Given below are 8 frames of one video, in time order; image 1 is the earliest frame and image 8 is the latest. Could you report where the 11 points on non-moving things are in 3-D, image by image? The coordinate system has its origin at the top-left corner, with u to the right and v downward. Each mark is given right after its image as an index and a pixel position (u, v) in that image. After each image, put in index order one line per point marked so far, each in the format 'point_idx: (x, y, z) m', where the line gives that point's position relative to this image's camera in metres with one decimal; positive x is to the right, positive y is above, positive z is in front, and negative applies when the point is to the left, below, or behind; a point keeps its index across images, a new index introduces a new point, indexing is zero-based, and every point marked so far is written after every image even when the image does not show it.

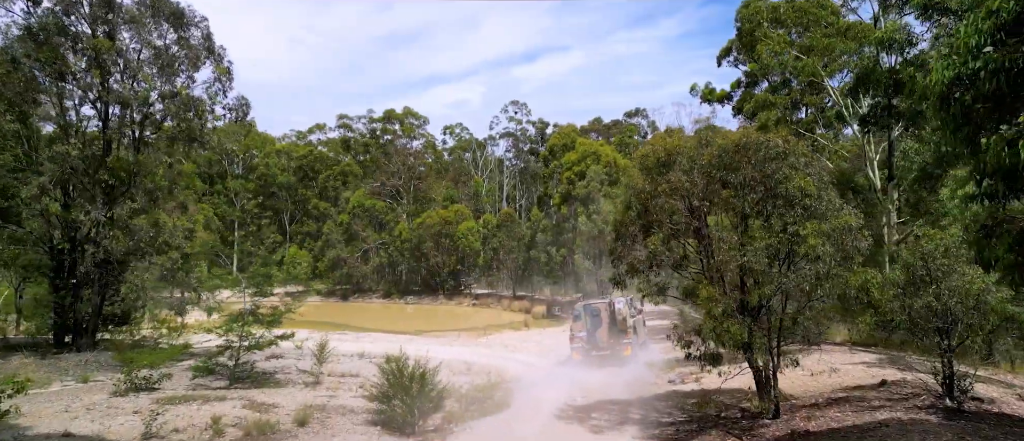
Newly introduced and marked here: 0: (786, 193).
0: (+3.3, +0.3, +7.2) m
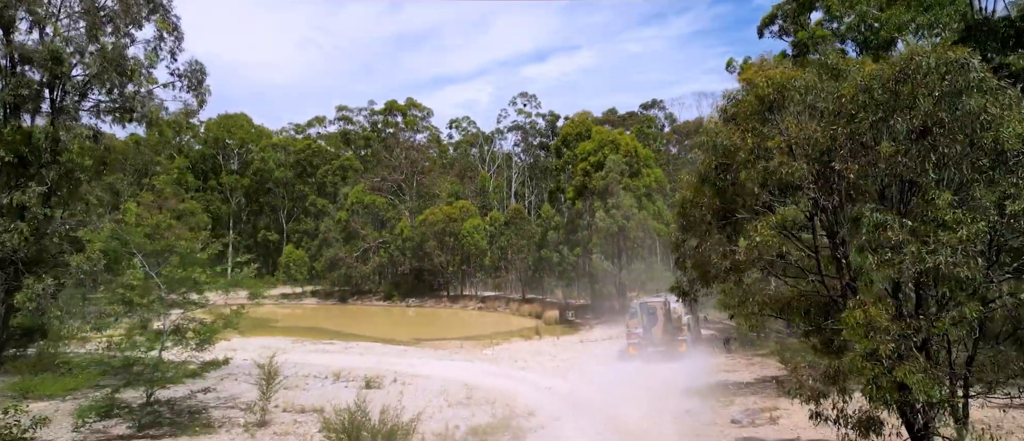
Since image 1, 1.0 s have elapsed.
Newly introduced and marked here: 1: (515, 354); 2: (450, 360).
0: (+3.4, +0.5, +4.2) m
1: (+0.1, -4.2, +18.7) m
2: (-1.8, -4.1, +17.5) m
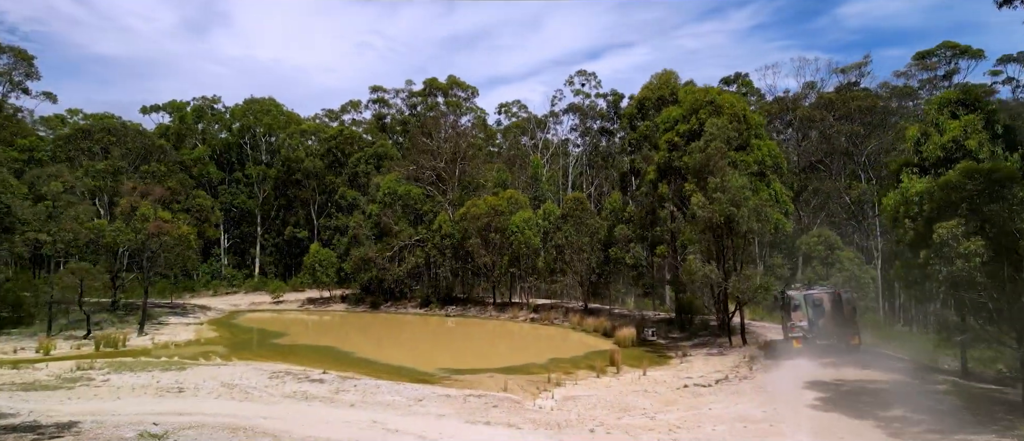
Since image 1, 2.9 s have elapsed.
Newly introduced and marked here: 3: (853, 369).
0: (+3.6, +1.0, -2.9) m
1: (+1.5, -3.8, +11.9) m
2: (-0.5, -3.7, +10.8) m
3: (+8.1, -3.5, +14.0) m
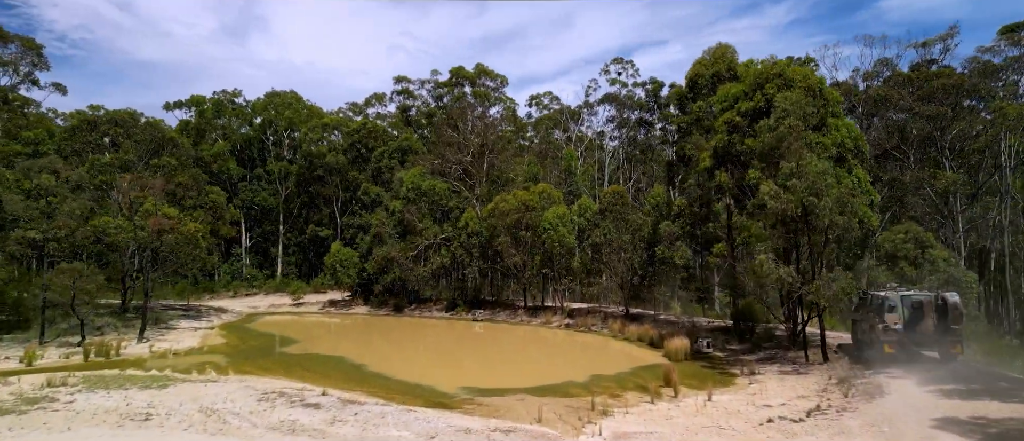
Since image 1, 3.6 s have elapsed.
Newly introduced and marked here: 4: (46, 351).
0: (+3.4, +1.1, -5.8) m
1: (+2.1, -3.6, +9.0) m
2: (0.0, -3.5, +8.1) m
3: (+8.8, -3.3, +10.9) m
4: (-15.6, -4.3, +19.8) m
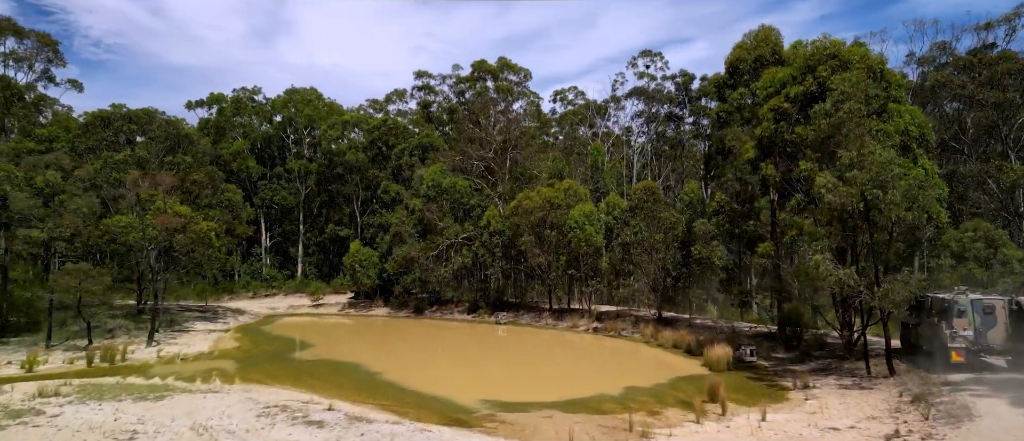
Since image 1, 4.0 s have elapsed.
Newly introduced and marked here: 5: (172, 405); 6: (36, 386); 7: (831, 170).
0: (+3.2, +1.2, -7.4) m
1: (+2.5, -3.5, +7.5) m
2: (+0.3, -3.4, +6.6) m
3: (+9.2, -3.2, +9.1) m
4: (-14.8, -4.3, +19.0) m
5: (-7.2, -3.9, +12.5) m
6: (-11.4, -4.0, +14.2) m
7: (+7.9, +1.3, +14.9) m
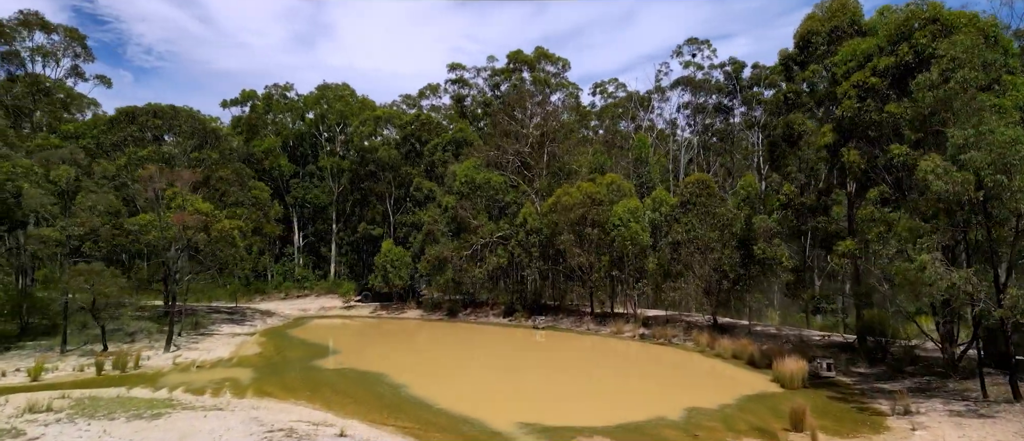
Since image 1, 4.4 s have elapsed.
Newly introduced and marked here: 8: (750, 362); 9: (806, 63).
0: (+2.7, +1.4, -9.5) m
1: (+3.0, -3.4, +5.4) m
2: (+0.8, -3.3, +4.7) m
3: (+9.8, -3.0, +6.6) m
4: (-13.6, -4.2, +17.9) m
5: (-6.4, -3.8, +10.9) m
6: (-10.5, -3.9, +12.9) m
7: (+8.8, +1.4, +12.4) m
8: (+7.4, -4.4, +18.6) m
9: (+8.9, +4.8, +18.1) m
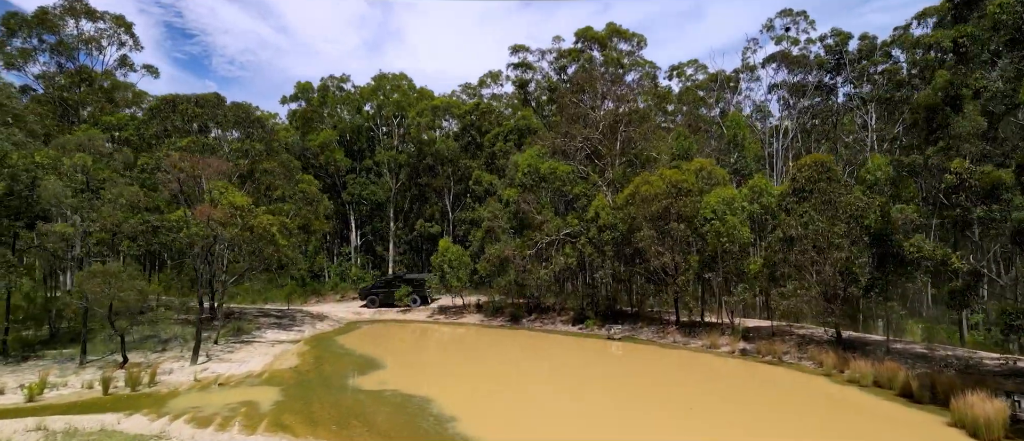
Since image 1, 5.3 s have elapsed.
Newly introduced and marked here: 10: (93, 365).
0: (+1.5, +1.6, -13.2) m
1: (+3.5, -3.2, +1.6) m
2: (+1.2, -3.1, +1.1) m
3: (+10.3, -2.7, +2.0) m
4: (-11.6, -4.1, +15.8) m
5: (-5.2, -3.6, +8.1) m
6: (-9.1, -3.7, +10.5) m
7: (+10.0, +1.7, +7.9) m
8: (+9.3, -4.2, +14.2) m
9: (+10.7, +5.1, +13.5) m
10: (-12.0, -4.1, +17.0) m
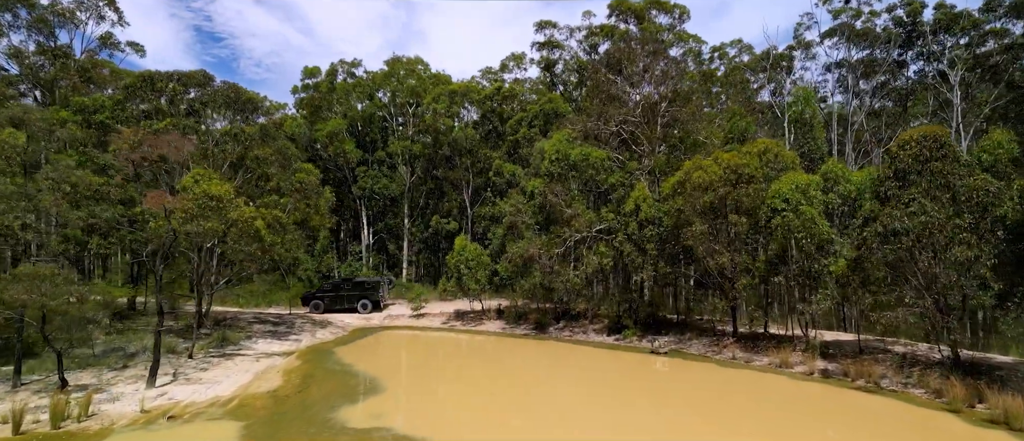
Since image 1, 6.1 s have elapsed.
0: (+1.0, +1.8, -16.8) m
1: (+3.5, -2.9, -2.1) m
2: (+1.2, -2.9, -2.5) m
3: (+10.4, -2.5, -2.0) m
4: (-11.0, -3.8, +12.6) m
5: (-4.9, -3.4, +4.7) m
6: (-8.7, -3.5, +7.3) m
7: (+10.3, +2.0, +4.0) m
8: (+9.9, -3.9, +10.3) m
9: (+11.2, +5.4, +9.5) m
10: (-11.3, -3.9, +13.8) m
